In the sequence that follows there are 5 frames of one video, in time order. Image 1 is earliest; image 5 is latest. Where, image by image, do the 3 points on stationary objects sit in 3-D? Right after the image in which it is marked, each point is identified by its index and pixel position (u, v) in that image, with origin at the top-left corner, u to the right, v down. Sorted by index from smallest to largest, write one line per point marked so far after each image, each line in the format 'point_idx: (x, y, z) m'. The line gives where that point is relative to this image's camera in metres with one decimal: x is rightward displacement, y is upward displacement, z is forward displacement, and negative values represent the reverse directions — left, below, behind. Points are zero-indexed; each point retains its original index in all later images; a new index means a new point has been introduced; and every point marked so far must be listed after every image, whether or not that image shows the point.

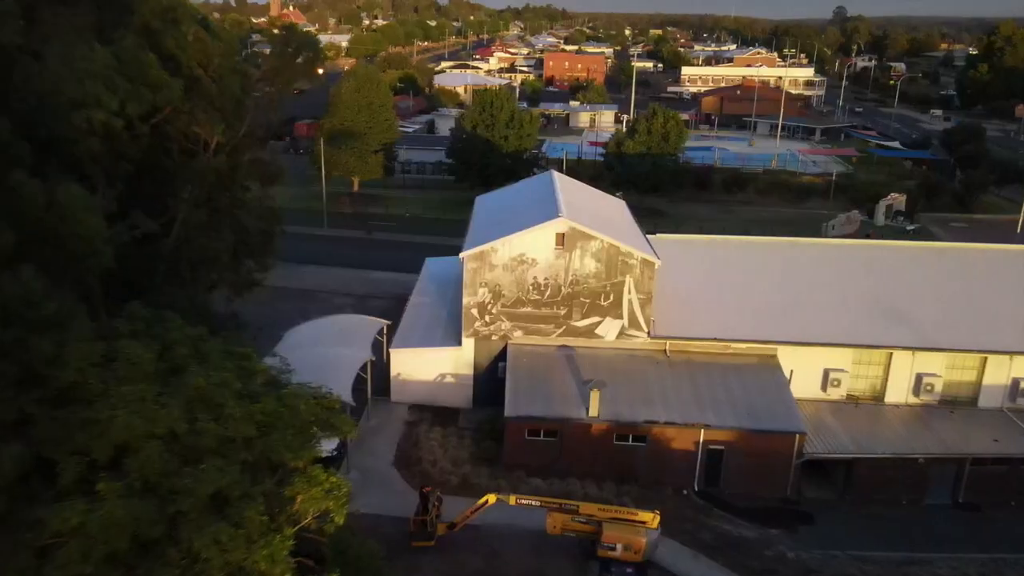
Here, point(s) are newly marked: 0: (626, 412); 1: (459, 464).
0: (+2.2, -2.4, +18.8) m
1: (-1.0, -3.5, +19.1) m
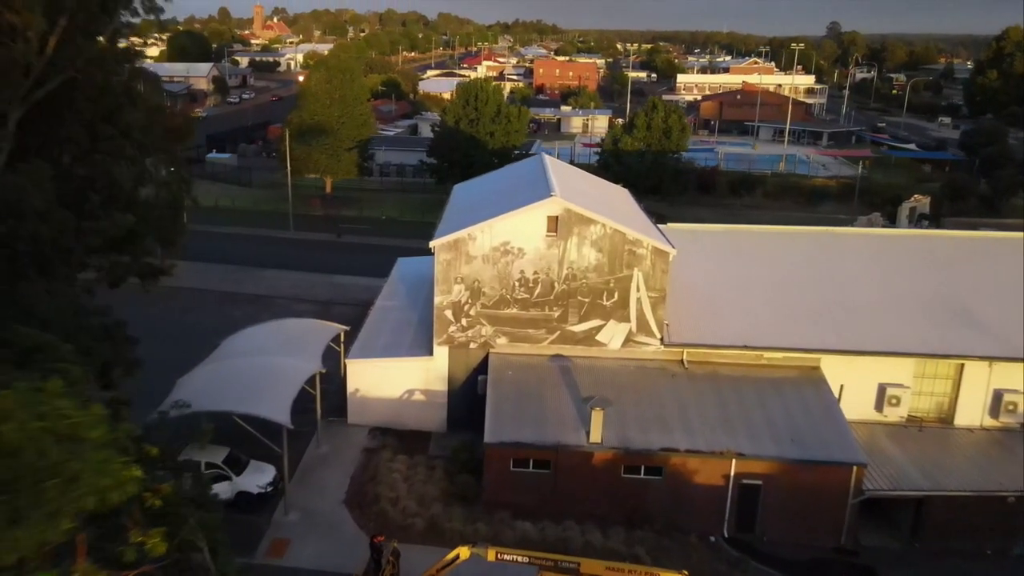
0: (+1.9, -2.3, +15.0) m
1: (-1.3, -3.4, +15.2) m
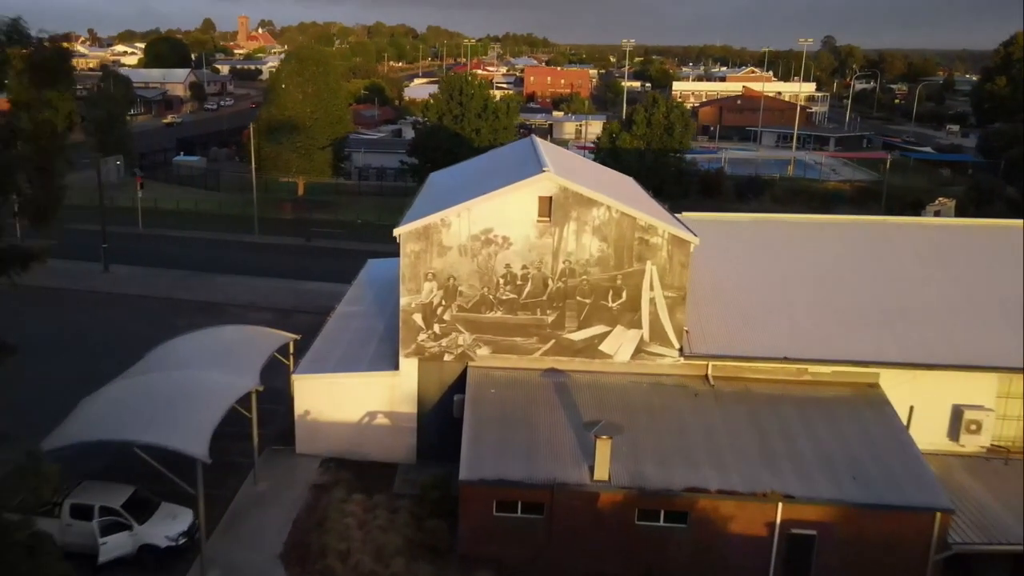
0: (+1.7, -2.2, +11.7) m
1: (-1.5, -3.3, +11.9) m
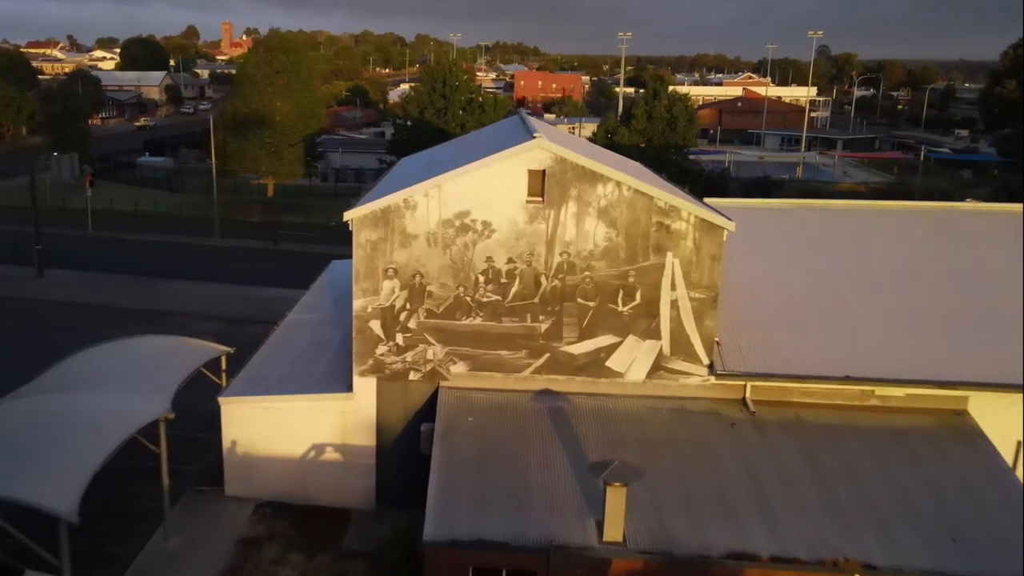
0: (+1.5, -2.2, +8.7) m
1: (-1.7, -3.3, +8.8) m
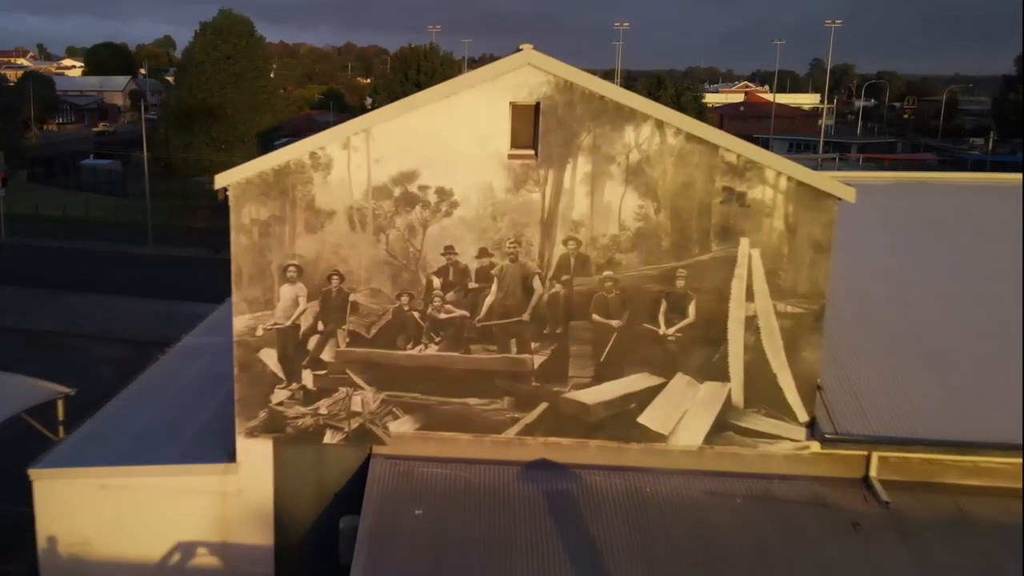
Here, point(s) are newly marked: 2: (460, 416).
0: (+1.4, -2.2, +4.5) m
1: (-1.9, -3.3, +4.6) m
2: (-0.4, -0.9, +7.0) m
